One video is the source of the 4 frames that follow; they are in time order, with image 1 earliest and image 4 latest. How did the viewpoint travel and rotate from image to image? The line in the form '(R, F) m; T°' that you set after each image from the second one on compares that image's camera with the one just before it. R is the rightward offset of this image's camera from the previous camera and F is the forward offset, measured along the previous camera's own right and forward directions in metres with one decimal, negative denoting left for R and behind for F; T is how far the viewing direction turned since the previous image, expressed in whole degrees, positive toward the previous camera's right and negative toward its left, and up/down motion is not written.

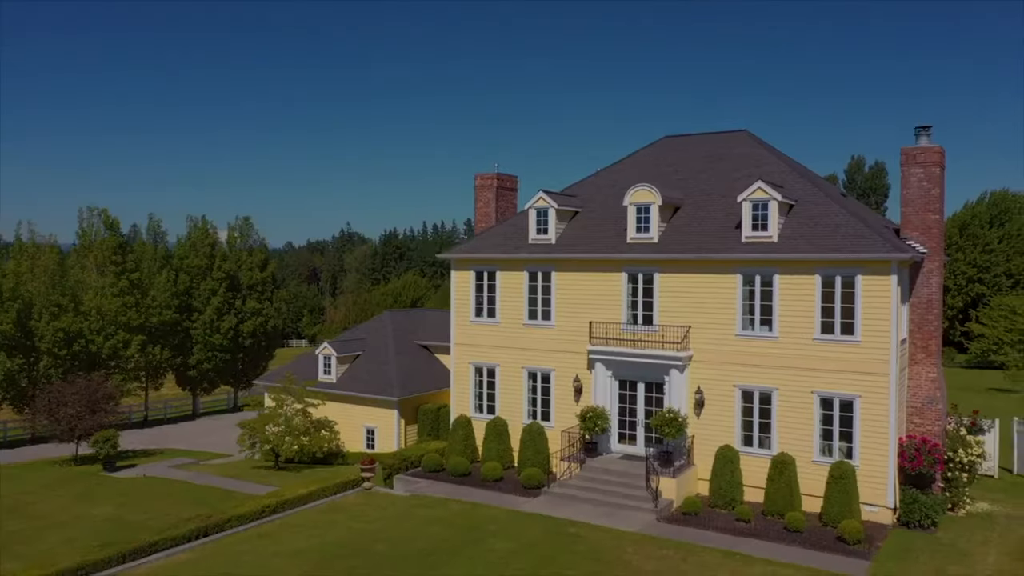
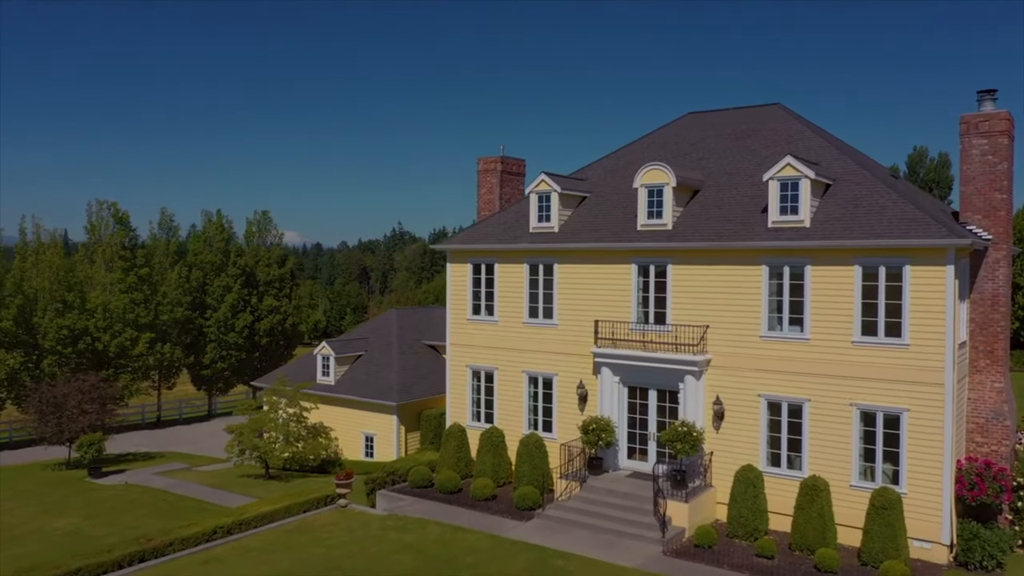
(+1.7, +2.8) m; -4°
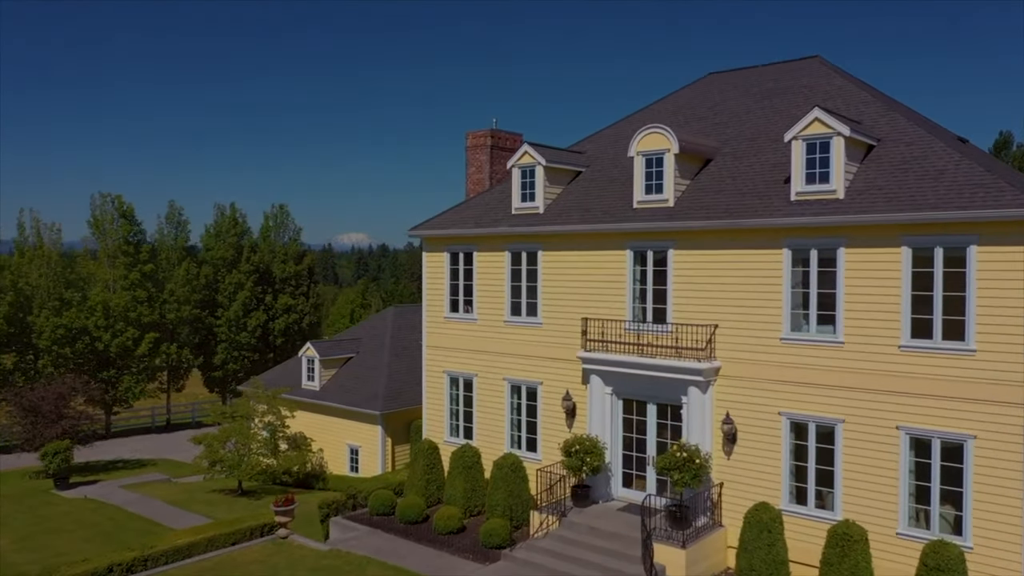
(+2.3, +3.7) m; -5°
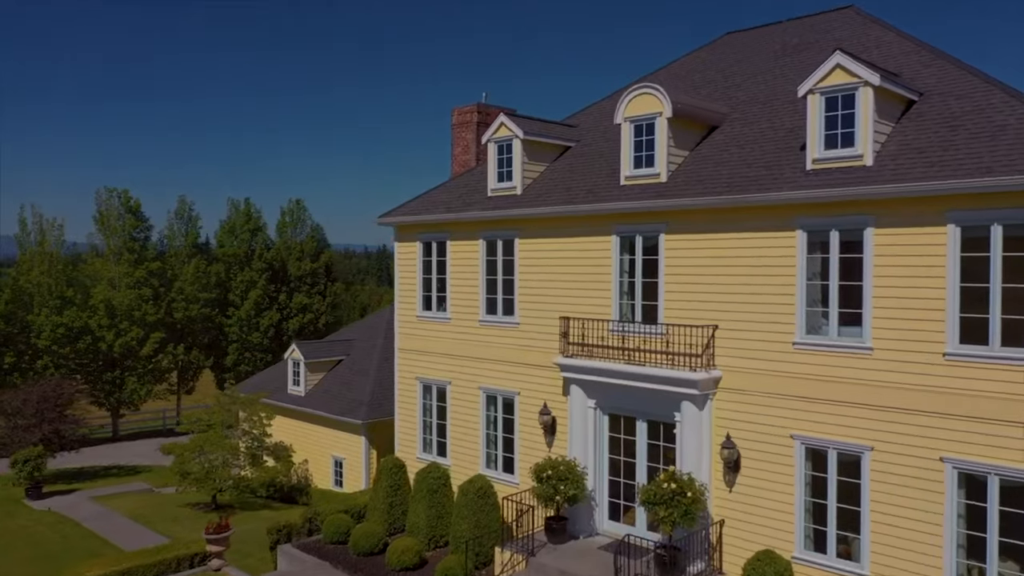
(+1.9, +2.8) m; -4°
